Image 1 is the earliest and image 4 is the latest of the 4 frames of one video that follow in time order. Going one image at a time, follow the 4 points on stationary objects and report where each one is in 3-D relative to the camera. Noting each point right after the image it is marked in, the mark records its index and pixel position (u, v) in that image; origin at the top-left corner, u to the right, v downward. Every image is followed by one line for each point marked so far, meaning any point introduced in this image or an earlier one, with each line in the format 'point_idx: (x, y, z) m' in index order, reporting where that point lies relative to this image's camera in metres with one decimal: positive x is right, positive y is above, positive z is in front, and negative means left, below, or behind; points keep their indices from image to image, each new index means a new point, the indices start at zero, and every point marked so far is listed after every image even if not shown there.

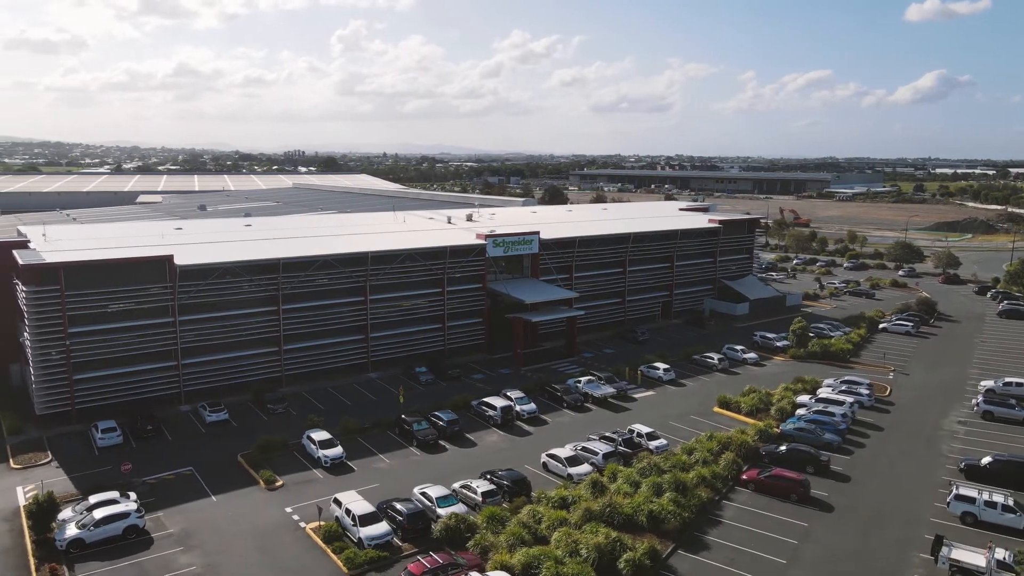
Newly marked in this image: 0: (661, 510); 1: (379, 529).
0: (+3.9, -5.9, +19.9) m
1: (-3.3, -6.1, +18.6) m
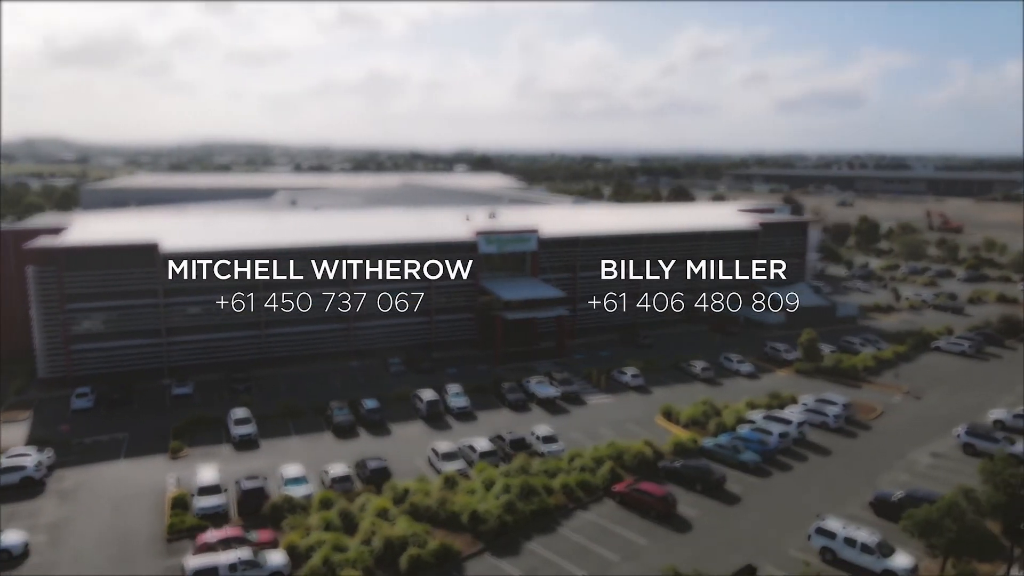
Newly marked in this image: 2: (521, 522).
0: (-0.7, -5.9, +19.7) m
1: (-8.1, -5.7, +20.0) m
2: (+0.2, -6.3, +19.8) m
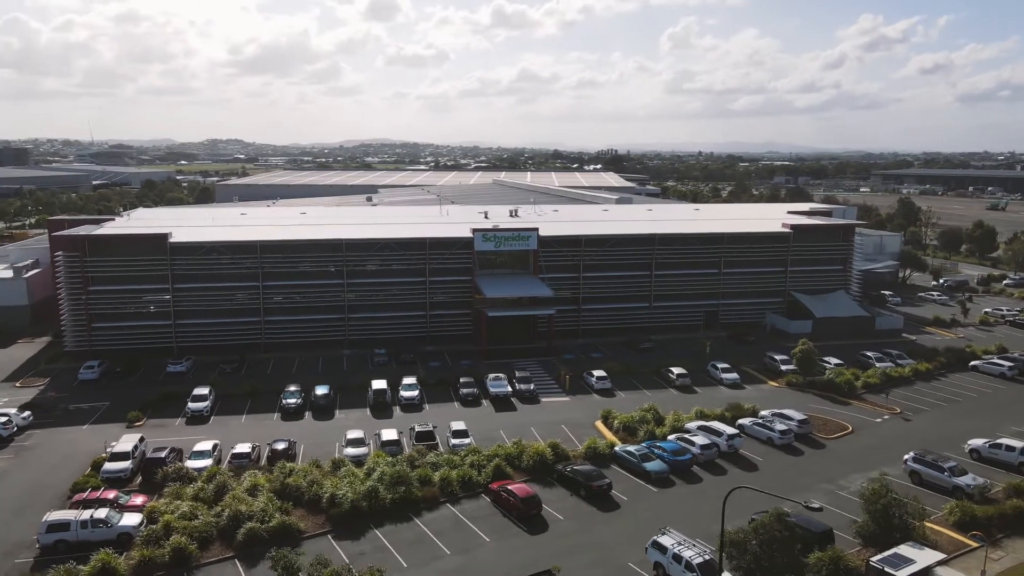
0: (-4.7, -5.7, +20.5) m
1: (-11.8, -5.3, +22.2) m
2: (-3.7, -6.1, +20.4) m
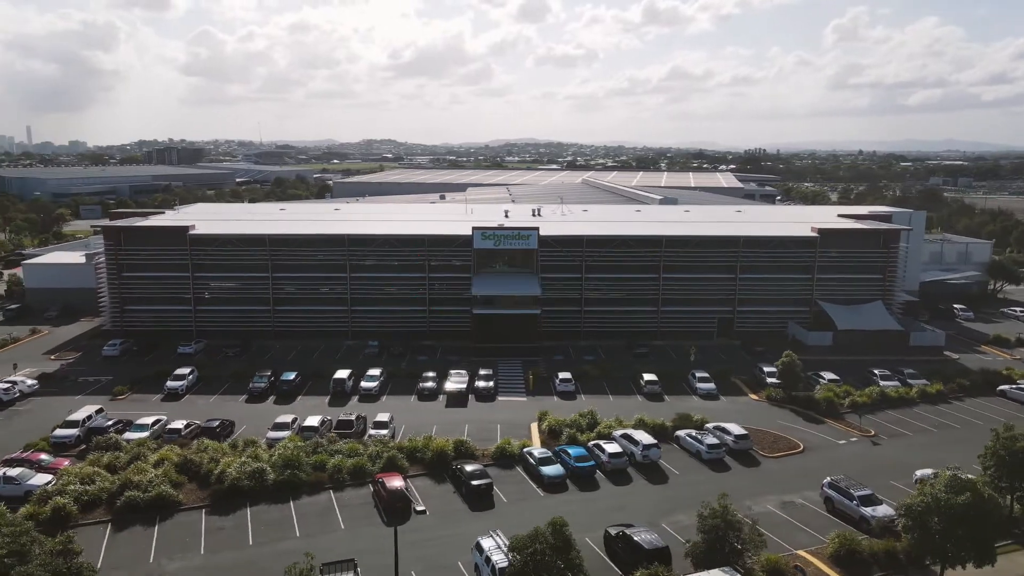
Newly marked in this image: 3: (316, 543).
0: (-8.3, -5.4, +21.9) m
1: (-15.0, -4.8, +24.9) m
2: (-7.4, -5.9, +21.7) m
3: (-5.0, -6.6, +19.2) m
